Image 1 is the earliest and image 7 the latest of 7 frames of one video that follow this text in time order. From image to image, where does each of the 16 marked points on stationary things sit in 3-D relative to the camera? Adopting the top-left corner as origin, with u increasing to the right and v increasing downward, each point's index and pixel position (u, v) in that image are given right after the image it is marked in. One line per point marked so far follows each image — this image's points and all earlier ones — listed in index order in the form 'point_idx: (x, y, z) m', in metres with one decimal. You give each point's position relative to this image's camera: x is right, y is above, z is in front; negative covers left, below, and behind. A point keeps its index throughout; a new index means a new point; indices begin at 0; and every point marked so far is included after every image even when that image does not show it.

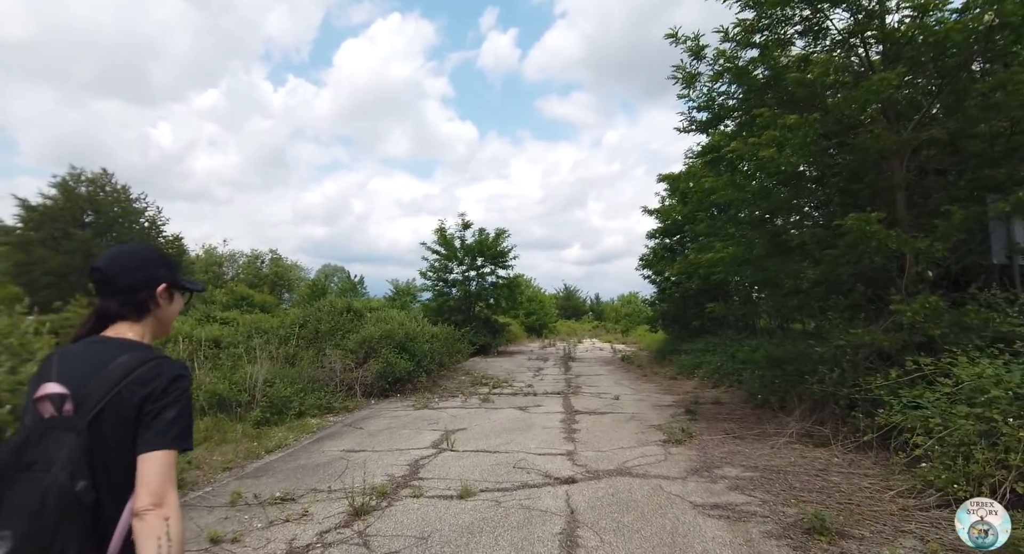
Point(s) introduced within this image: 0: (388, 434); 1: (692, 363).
0: (-1.7, -2.2, +7.2) m
1: (+4.7, -2.3, +13.7) m
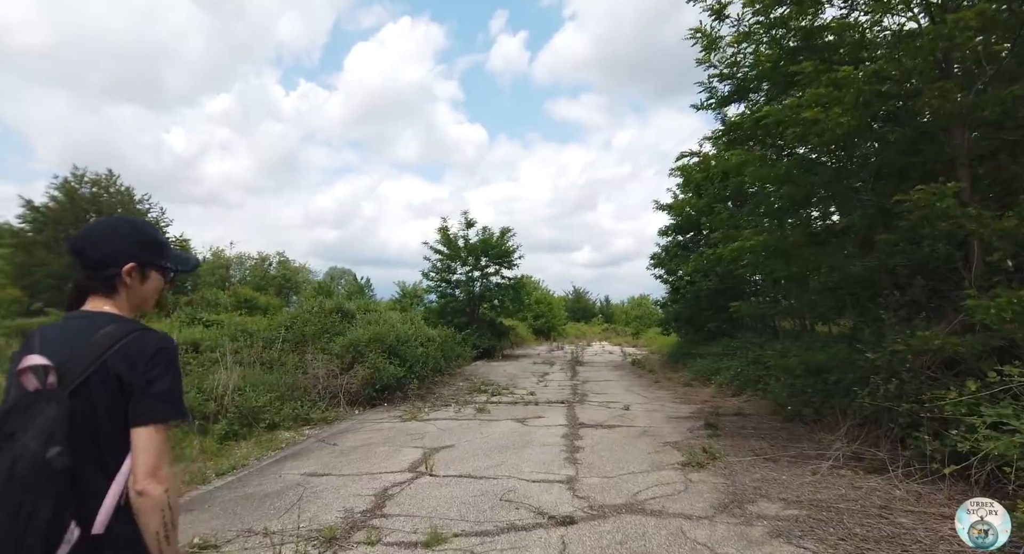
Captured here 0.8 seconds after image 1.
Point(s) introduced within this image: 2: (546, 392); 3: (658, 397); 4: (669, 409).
0: (-1.8, -2.1, +6.3) m
1: (+4.8, -2.3, +12.6) m
2: (+0.7, -2.5, +11.4) m
3: (+3.0, -2.5, +10.9) m
4: (+2.8, -2.3, +9.3) m
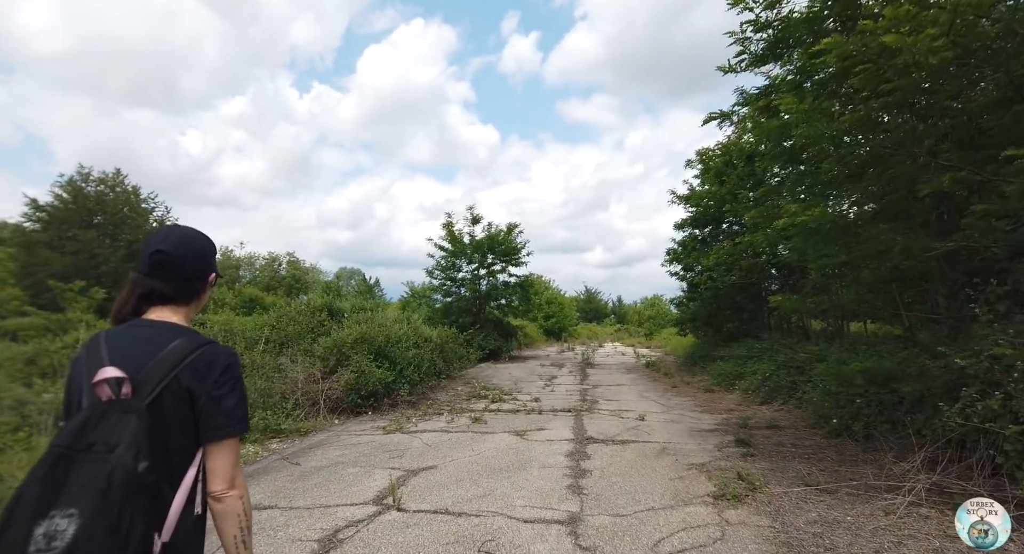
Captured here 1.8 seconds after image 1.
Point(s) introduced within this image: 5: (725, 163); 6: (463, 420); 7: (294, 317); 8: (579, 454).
0: (-1.9, -2.0, +5.3) m
1: (+4.8, -2.1, +11.5) m
2: (+0.8, -2.4, +10.3) m
3: (+3.1, -2.4, +9.8) m
4: (+2.8, -2.2, +8.2) m
5: (+5.2, +2.8, +12.9) m
6: (-0.8, -2.3, +8.3) m
7: (-4.7, -0.9, +11.3) m
8: (+0.8, -2.0, +6.0) m
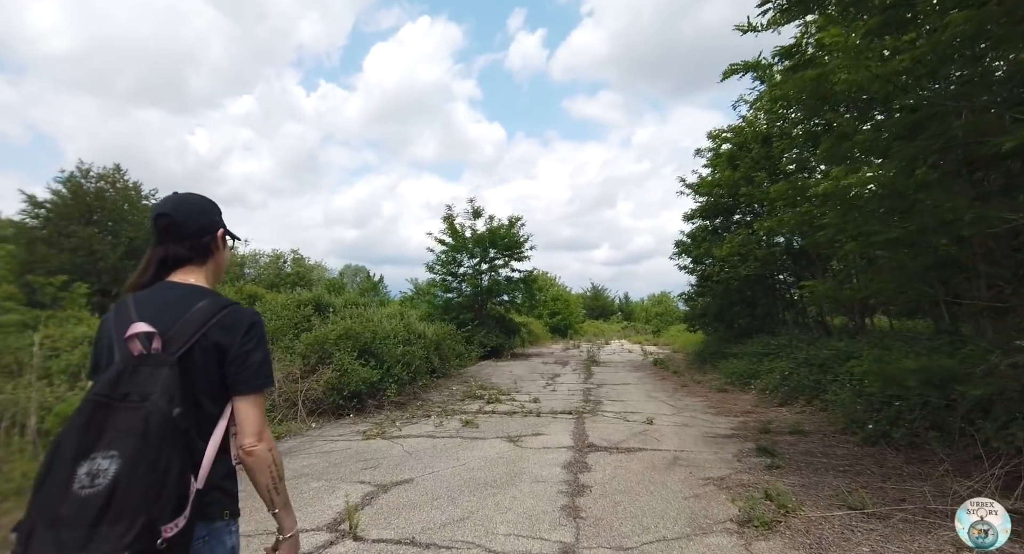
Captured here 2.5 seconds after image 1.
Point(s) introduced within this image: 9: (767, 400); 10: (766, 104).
0: (-2.0, -1.9, +4.5) m
1: (+4.8, -2.0, +10.7) m
2: (+0.7, -2.2, +9.6) m
3: (+3.0, -2.2, +9.0) m
4: (+2.7, -2.0, +7.4) m
5: (+5.2, +3.0, +12.1) m
6: (-0.8, -2.1, +7.6) m
7: (-4.8, -0.7, +10.6) m
8: (+0.6, -1.9, +5.2) m
9: (+4.3, -2.1, +8.9) m
10: (+5.0, +3.4, +10.3) m
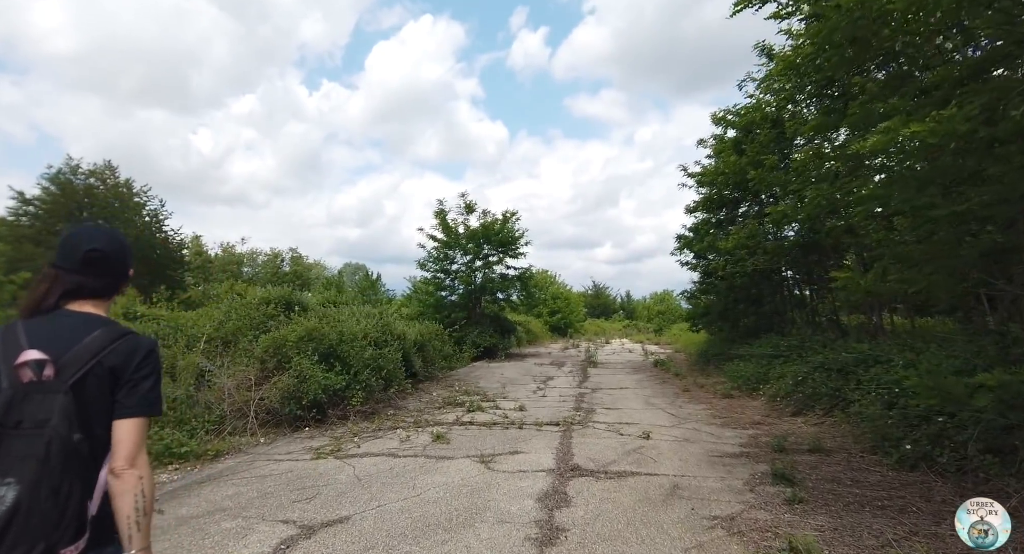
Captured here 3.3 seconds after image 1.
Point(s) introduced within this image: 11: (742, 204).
0: (-2.3, -1.8, +3.6) m
1: (+4.5, -1.9, +9.7) m
2: (+0.5, -2.1, +8.7) m
3: (+2.7, -2.1, +8.1) m
4: (+2.4, -2.0, +6.5) m
5: (+4.9, +3.1, +11.1) m
6: (-1.1, -2.0, +6.7) m
7: (-5.0, -0.6, +9.7) m
8: (+0.4, -1.8, +4.3) m
9: (+4.0, -2.0, +8.0) m
10: (+4.7, +3.5, +9.3) m
11: (+5.7, +1.8, +13.0) m
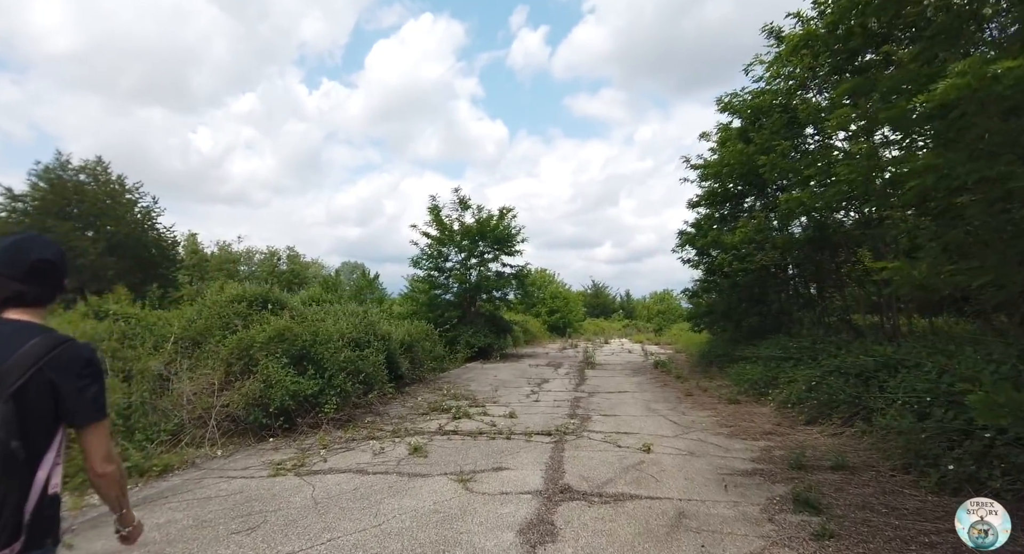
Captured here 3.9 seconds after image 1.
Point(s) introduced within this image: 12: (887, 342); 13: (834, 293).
0: (-2.5, -1.7, +3.0) m
1: (+4.4, -1.8, +9.1) m
2: (+0.3, -2.1, +8.0) m
3: (+2.6, -2.1, +7.4) m
4: (+2.2, -1.9, +5.8) m
5: (+4.8, +3.1, +10.4) m
6: (-1.3, -2.0, +6.0) m
7: (-5.2, -0.6, +9.1) m
8: (+0.2, -1.7, +3.6) m
9: (+3.9, -1.9, +7.4) m
10: (+4.5, +3.5, +8.7) m
11: (+5.5, +1.9, +12.3) m
12: (+5.4, -0.9, +7.5) m
13: (+7.0, -0.3, +11.4) m
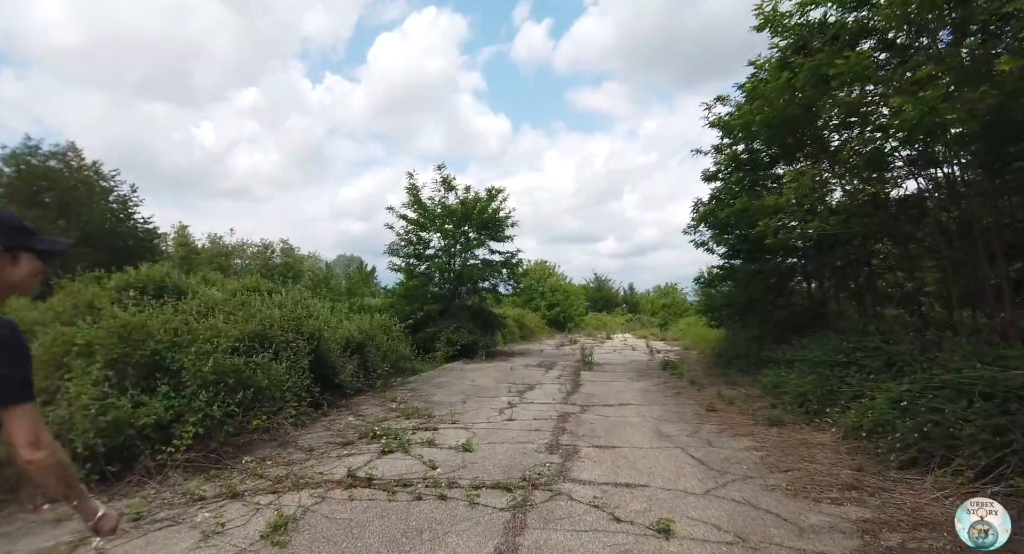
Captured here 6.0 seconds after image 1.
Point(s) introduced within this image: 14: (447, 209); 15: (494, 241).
0: (-3.0, -1.5, +0.6) m
1: (+3.9, -1.5, +6.7) m
2: (-0.2, -1.8, +5.6) m
3: (+2.1, -1.8, +5.0) m
4: (+1.7, -1.7, +3.4) m
5: (+4.3, +3.5, +8.0) m
6: (-1.8, -1.7, +3.6) m
7: (-5.7, -0.3, +6.7) m
8: (-0.3, -1.5, +1.3) m
9: (+3.4, -1.7, +5.0) m
10: (+4.0, +3.8, +6.2) m
11: (+5.1, +2.2, +9.9) m
12: (+4.9, -0.7, +5.1) m
13: (+6.5, 0.0, +9.0) m
14: (-2.3, +2.4, +18.5) m
15: (-0.7, +1.3, +18.9) m
